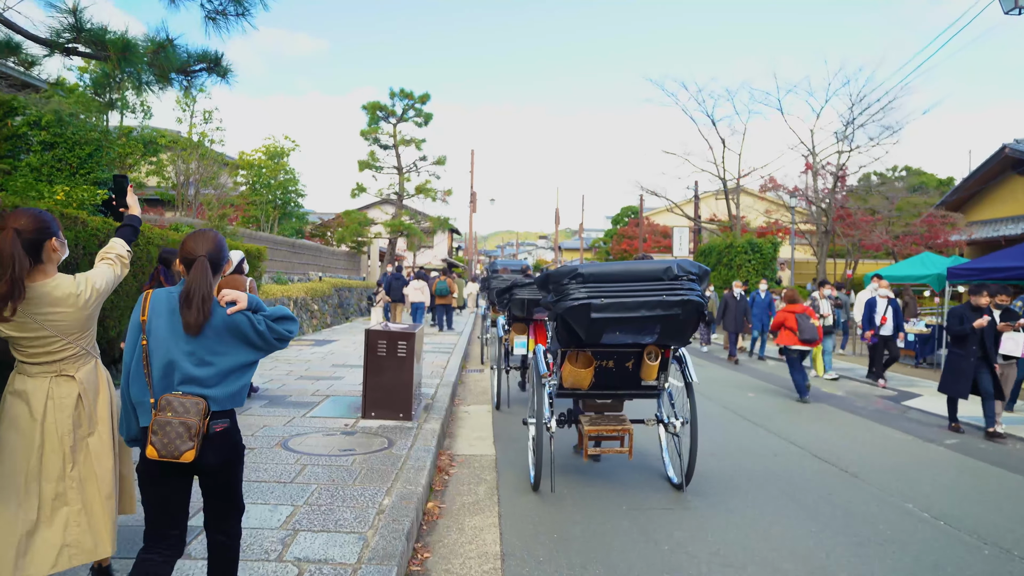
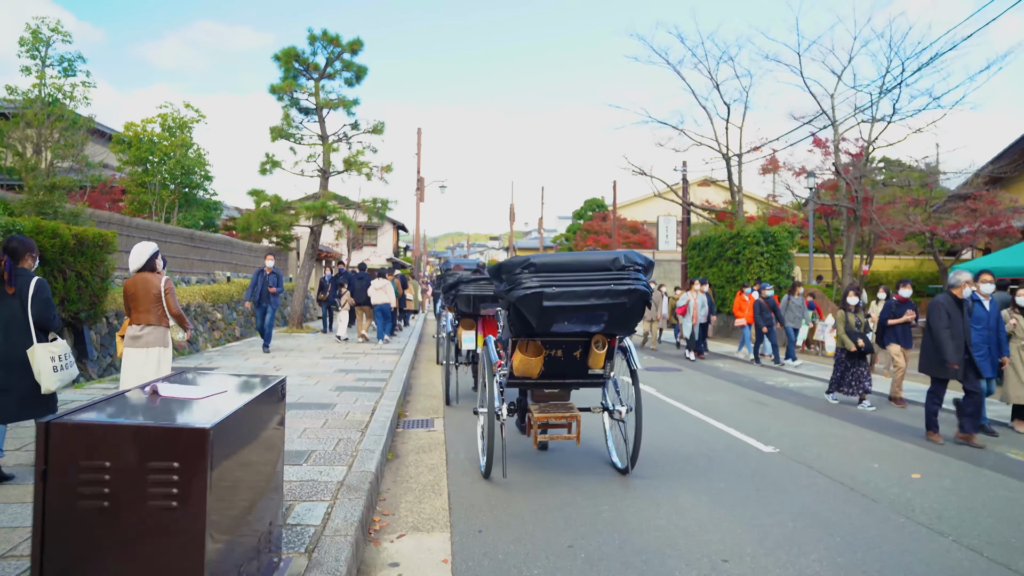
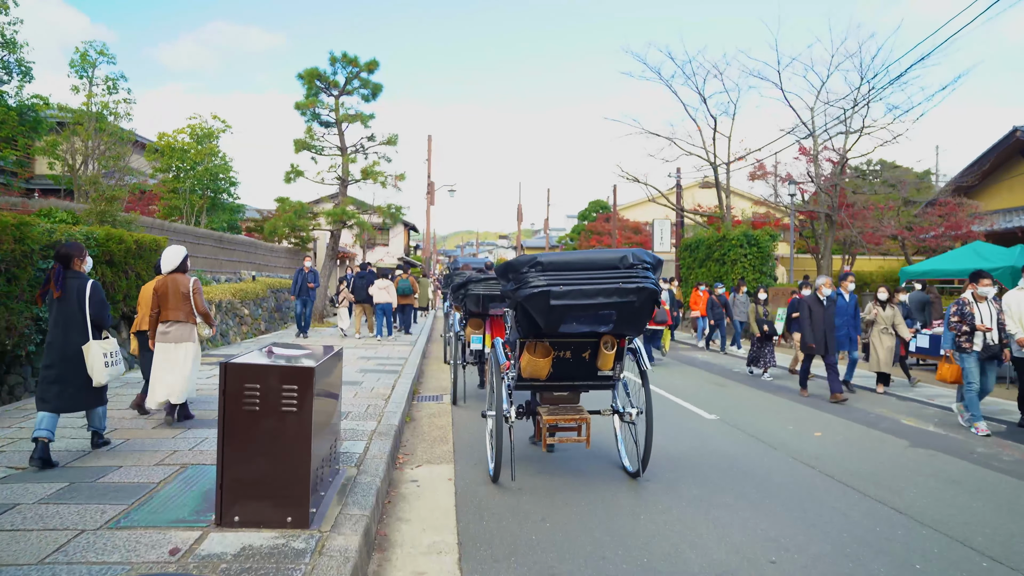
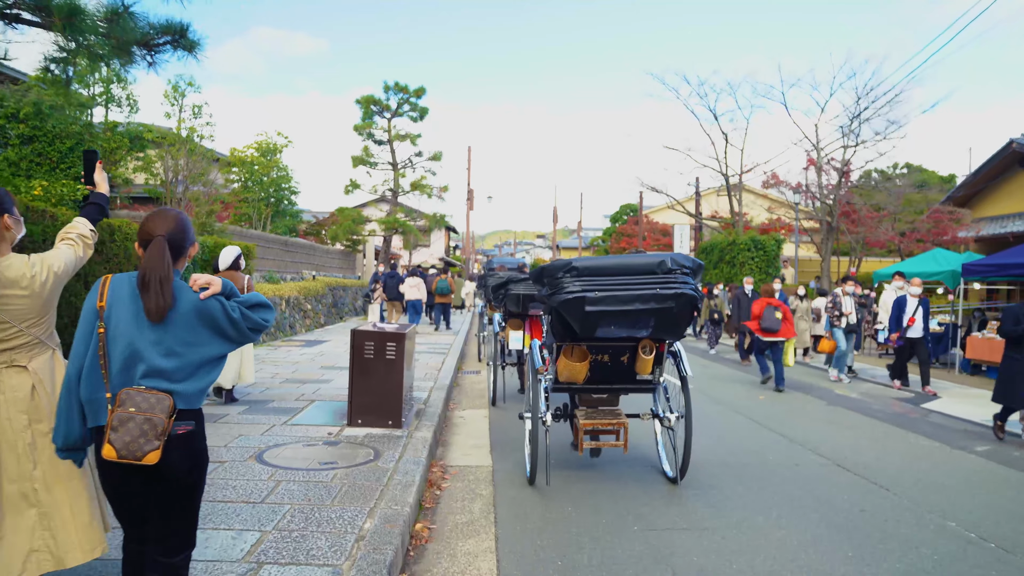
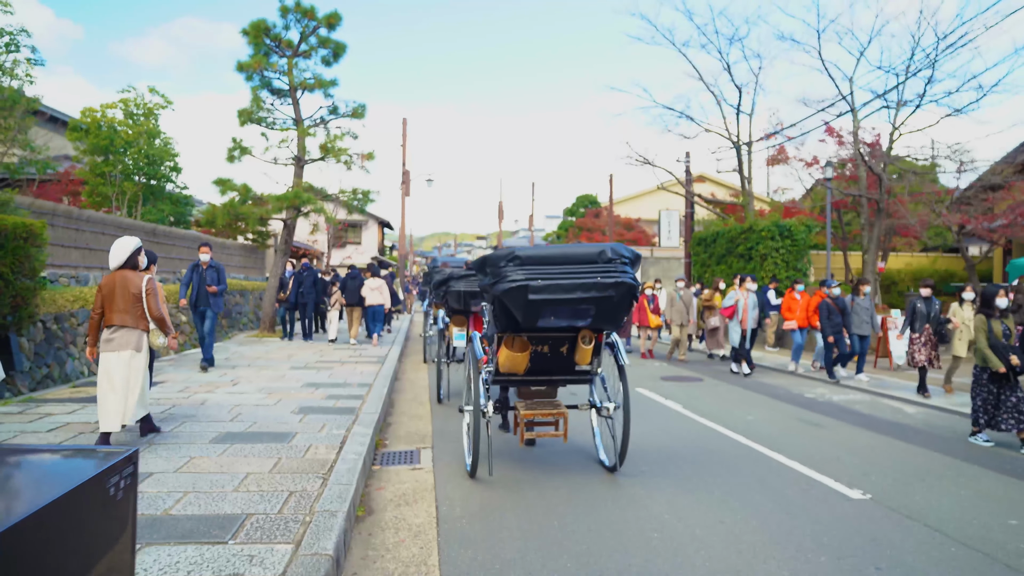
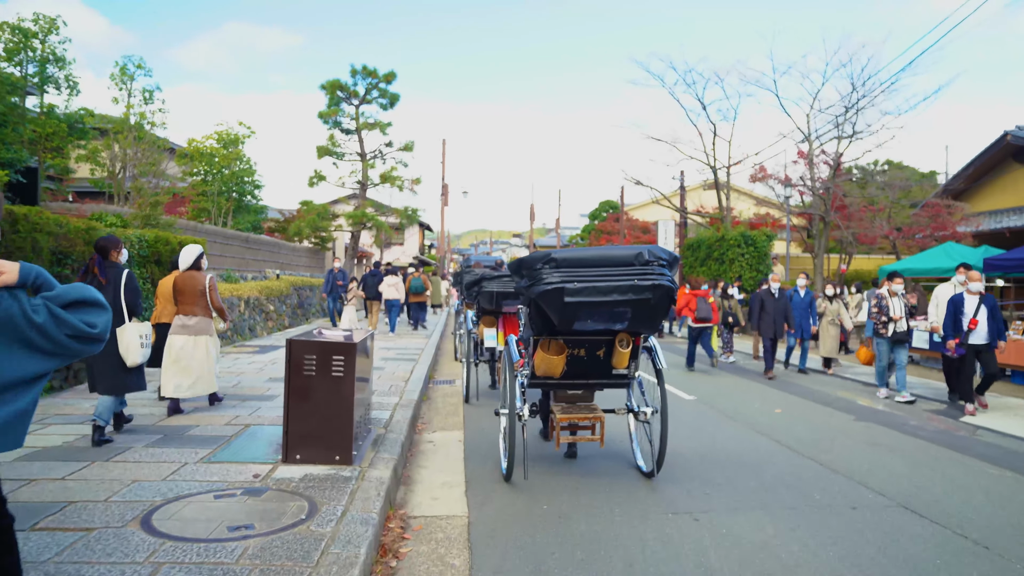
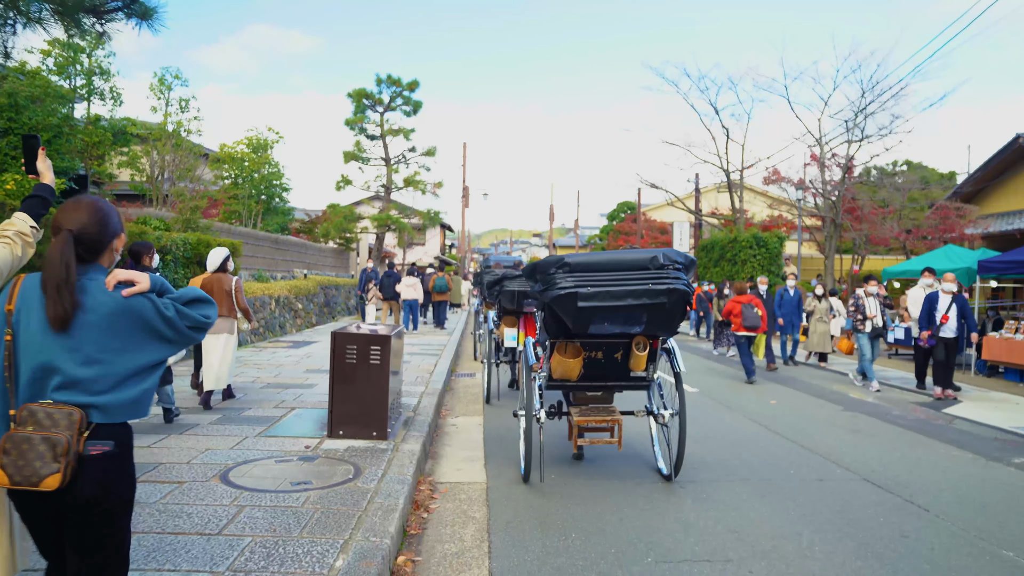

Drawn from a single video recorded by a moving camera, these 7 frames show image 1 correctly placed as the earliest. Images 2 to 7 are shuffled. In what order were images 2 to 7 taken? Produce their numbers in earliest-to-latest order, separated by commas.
4, 7, 6, 3, 2, 5
